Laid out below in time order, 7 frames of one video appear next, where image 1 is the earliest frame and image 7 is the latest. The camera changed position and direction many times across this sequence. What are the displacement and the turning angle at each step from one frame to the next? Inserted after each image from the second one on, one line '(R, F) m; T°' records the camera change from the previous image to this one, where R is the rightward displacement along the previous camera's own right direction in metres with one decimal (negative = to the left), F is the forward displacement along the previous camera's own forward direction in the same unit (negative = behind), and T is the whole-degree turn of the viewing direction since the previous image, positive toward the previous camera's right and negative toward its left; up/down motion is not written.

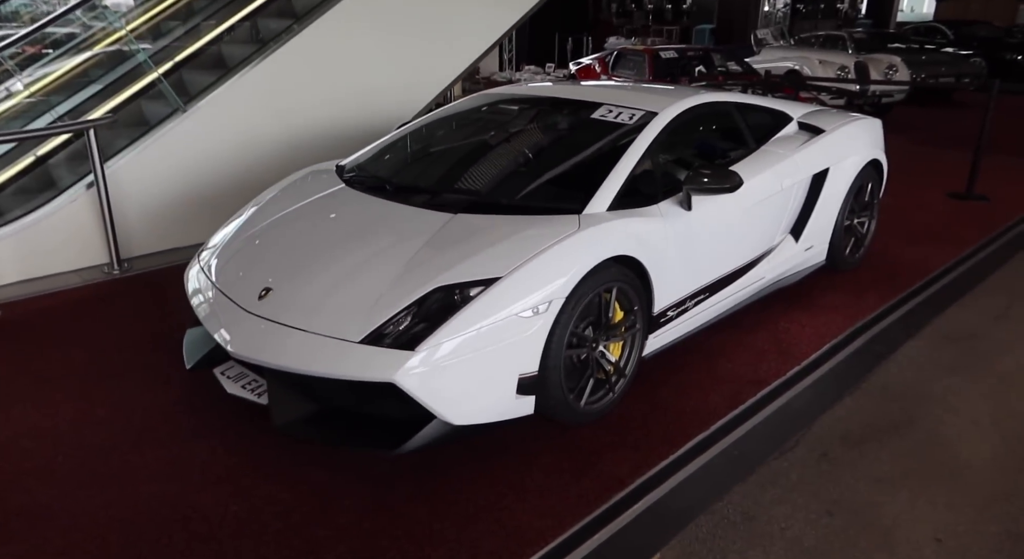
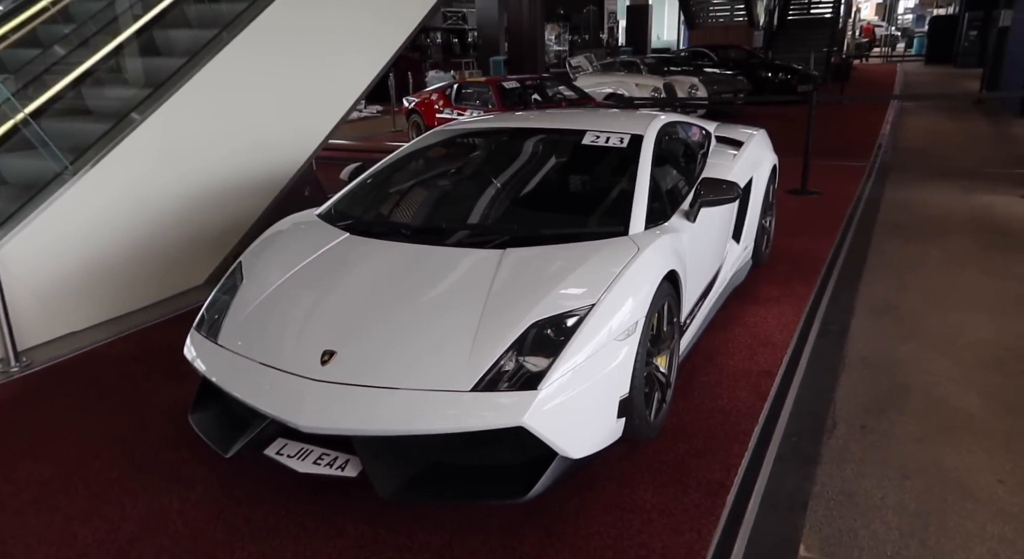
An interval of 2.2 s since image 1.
(-0.6, +0.1) m; +13°
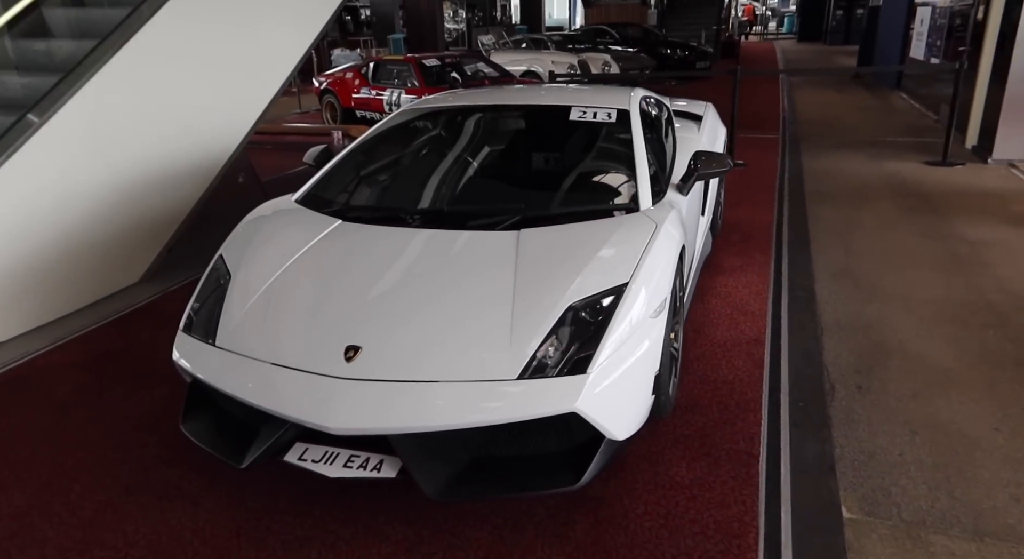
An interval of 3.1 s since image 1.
(-0.3, +0.1) m; +7°
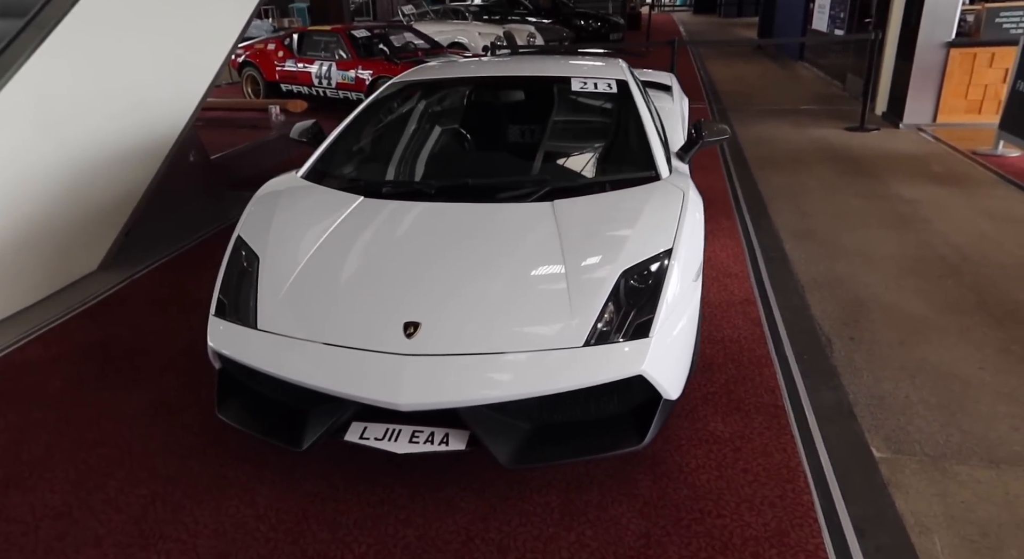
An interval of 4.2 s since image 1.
(-0.3, 0.0) m; +6°
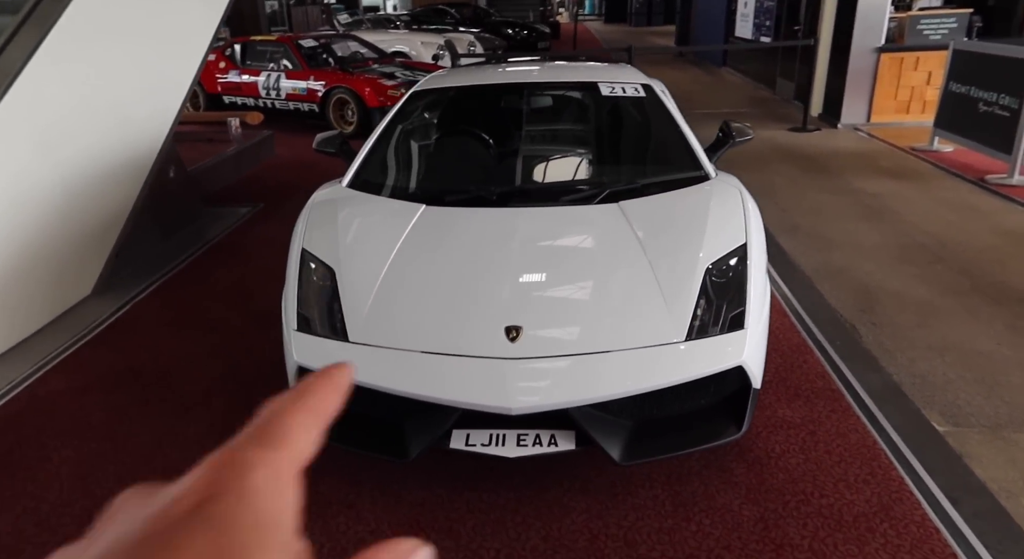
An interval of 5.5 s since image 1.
(-0.4, 0.0) m; +5°
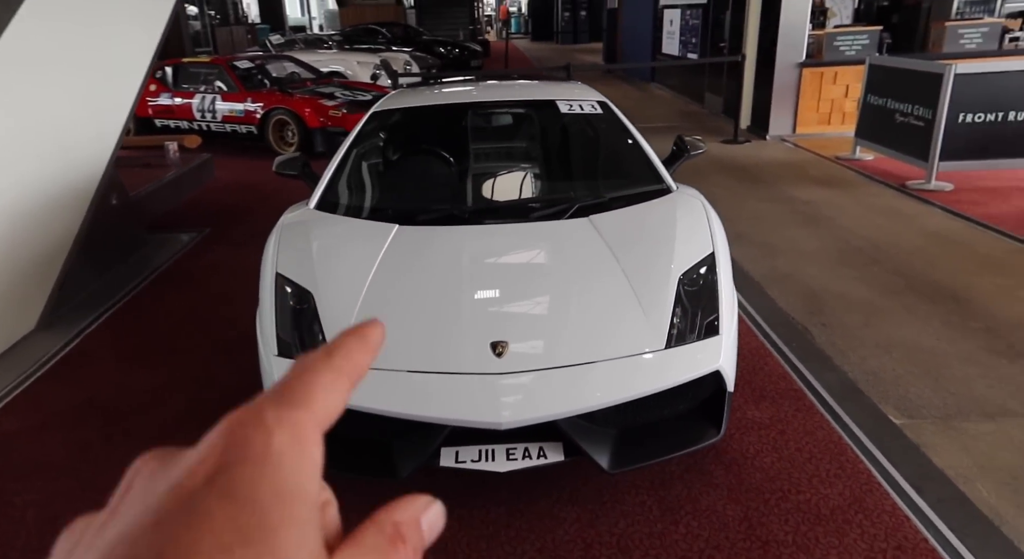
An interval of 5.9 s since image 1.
(-0.1, 0.0) m; +5°
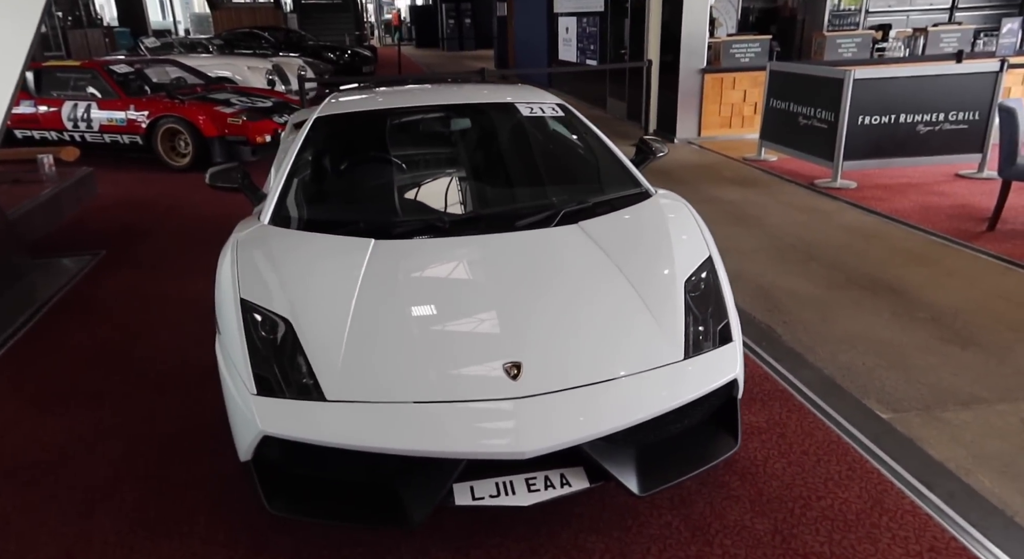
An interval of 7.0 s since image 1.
(-0.2, +0.2) m; +8°
